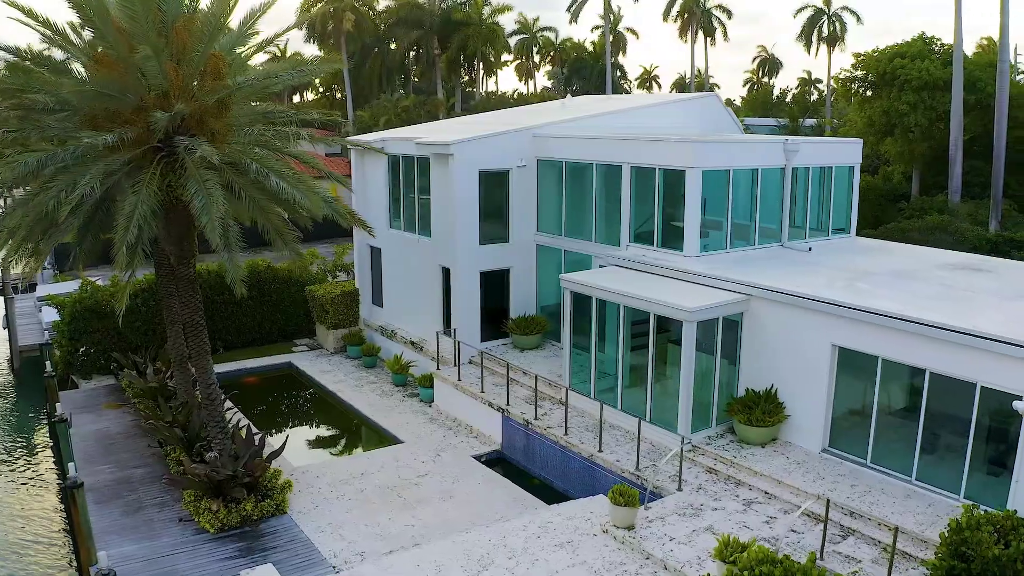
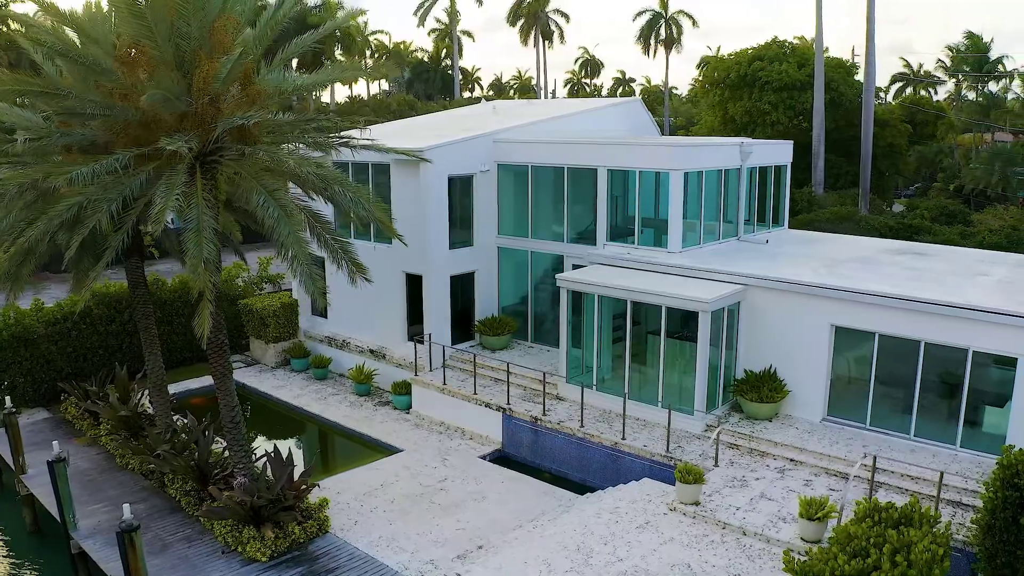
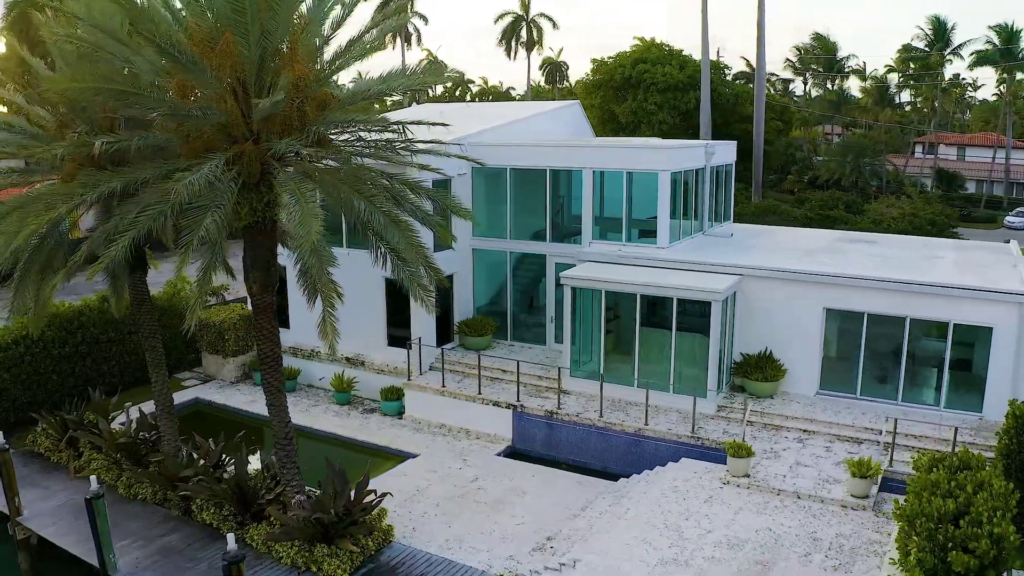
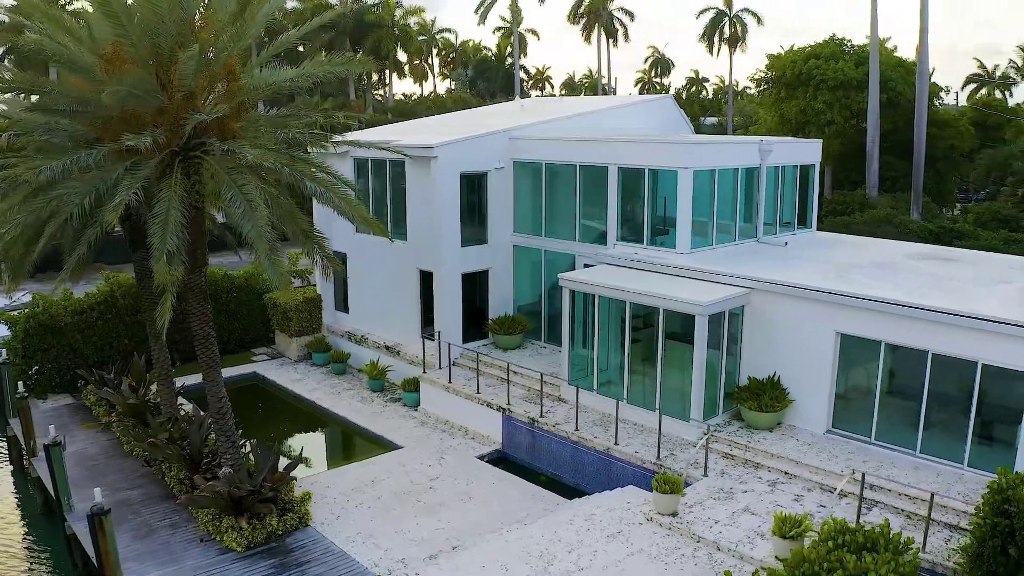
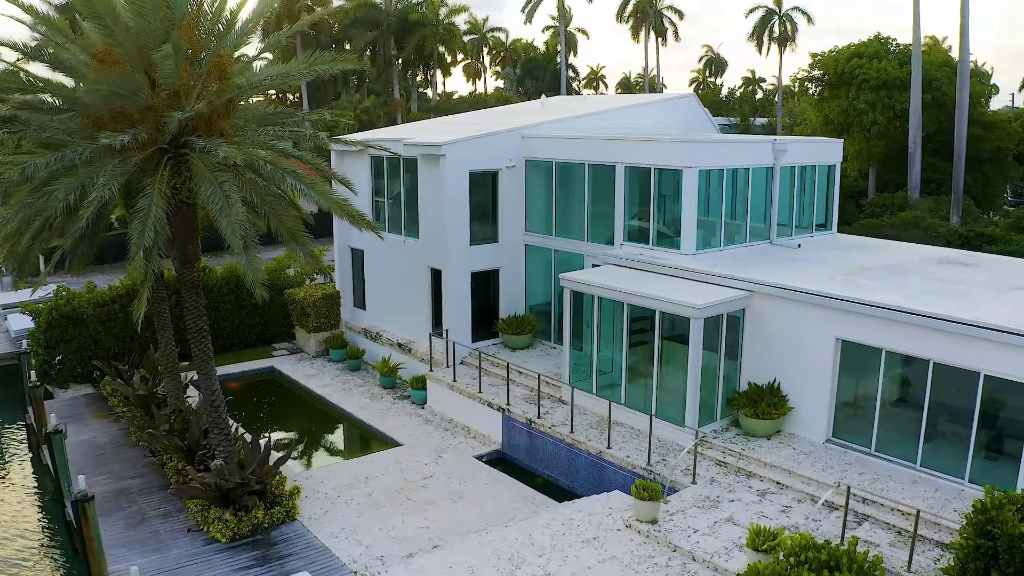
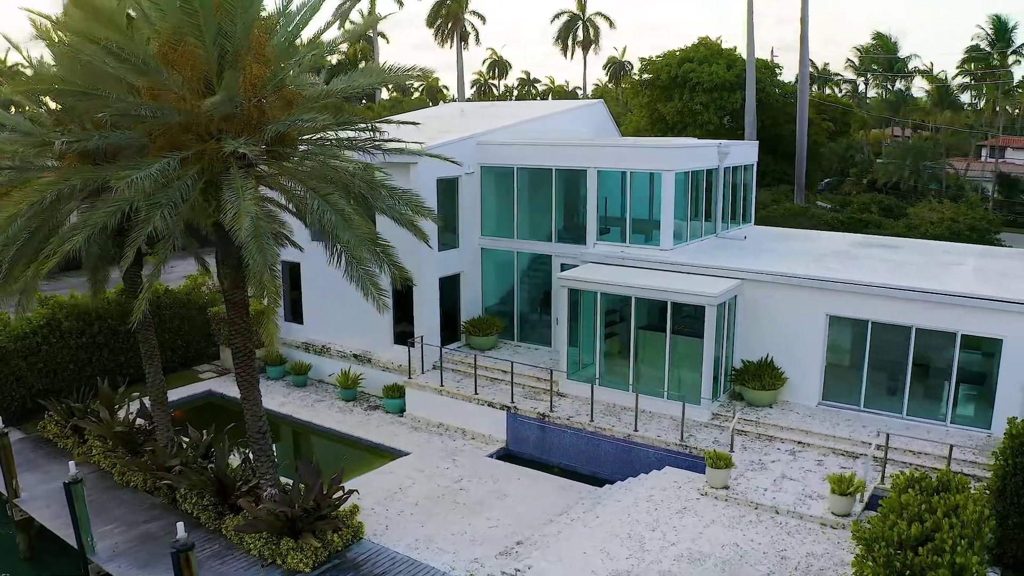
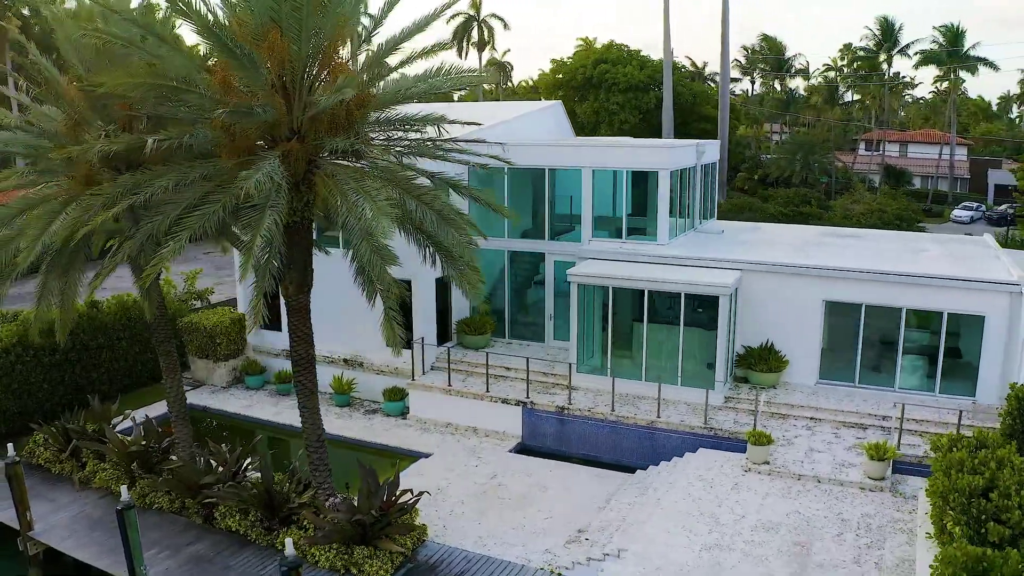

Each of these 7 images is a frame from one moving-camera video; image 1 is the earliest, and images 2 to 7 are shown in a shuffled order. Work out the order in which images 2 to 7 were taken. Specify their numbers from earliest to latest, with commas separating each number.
5, 4, 2, 6, 3, 7
